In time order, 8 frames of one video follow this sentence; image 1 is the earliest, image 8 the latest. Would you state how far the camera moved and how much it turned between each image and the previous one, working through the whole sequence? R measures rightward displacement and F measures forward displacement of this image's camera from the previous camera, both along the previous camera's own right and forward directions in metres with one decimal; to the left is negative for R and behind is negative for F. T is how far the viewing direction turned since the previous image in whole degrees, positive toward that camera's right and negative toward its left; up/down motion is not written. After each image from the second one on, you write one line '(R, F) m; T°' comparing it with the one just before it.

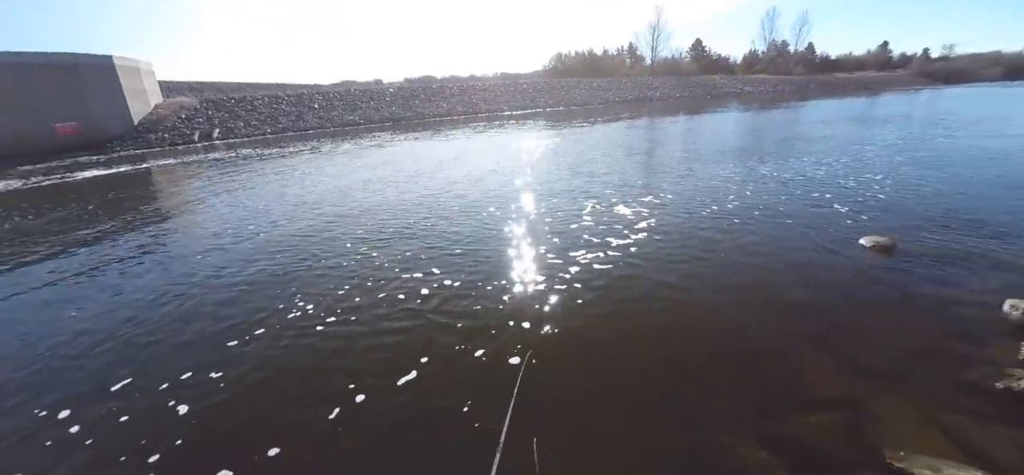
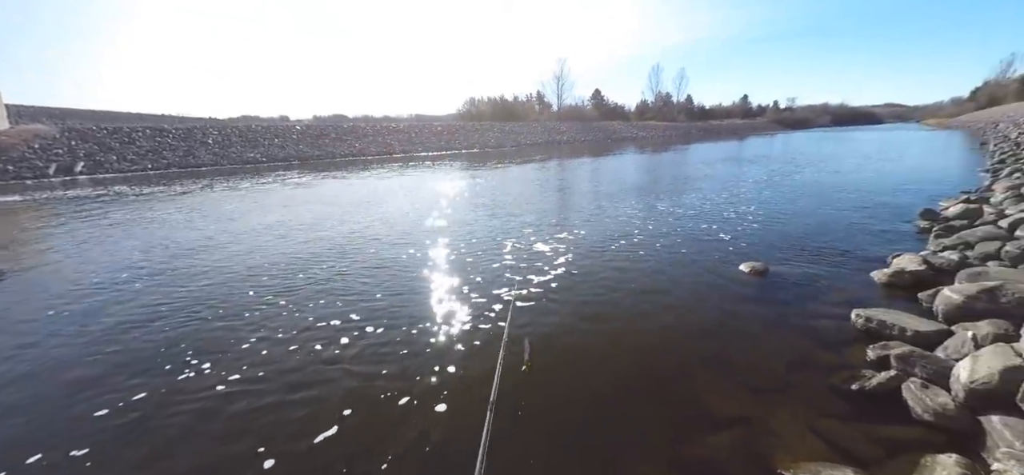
(0.0, +0.1) m; +11°
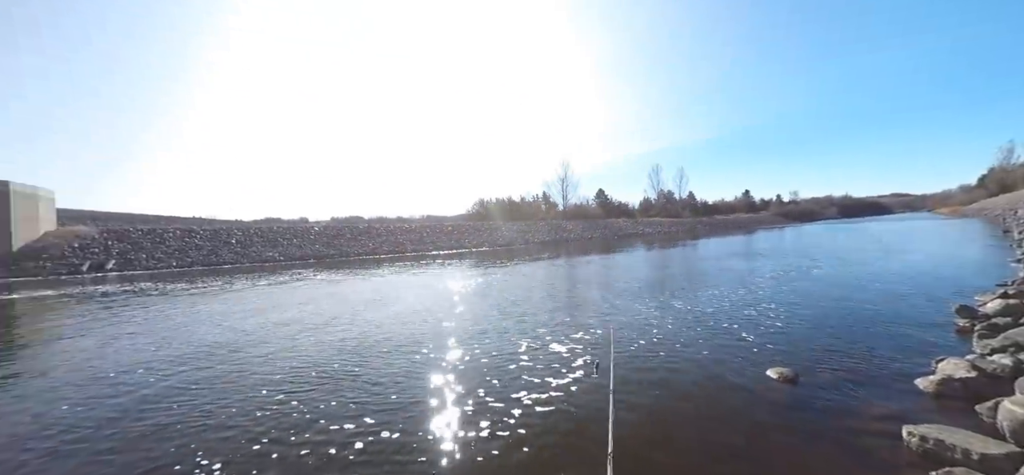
(+0.2, +0.3) m; -2°
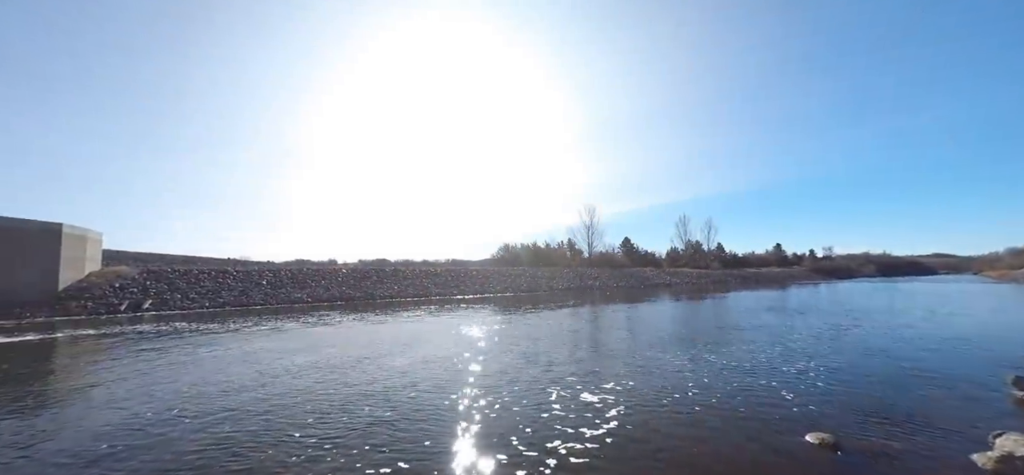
(-0.1, -0.2) m; -3°
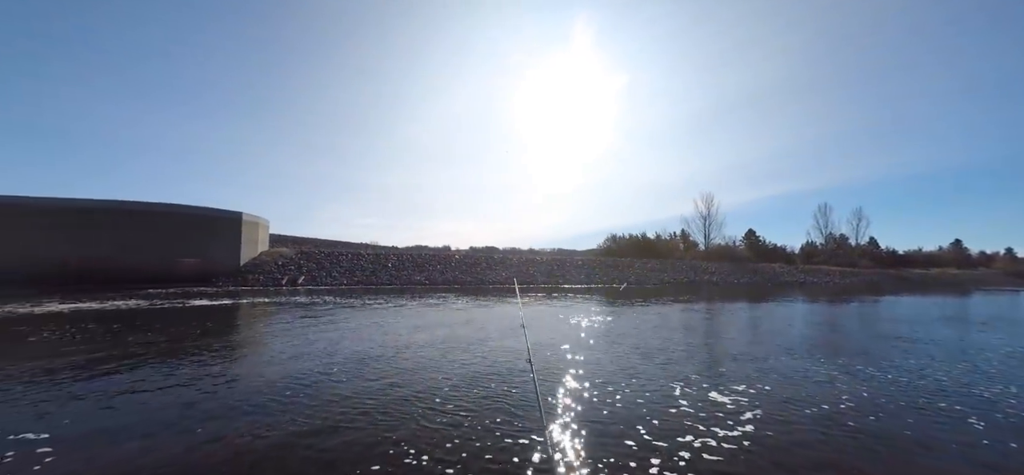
(-0.2, -0.1) m; -14°
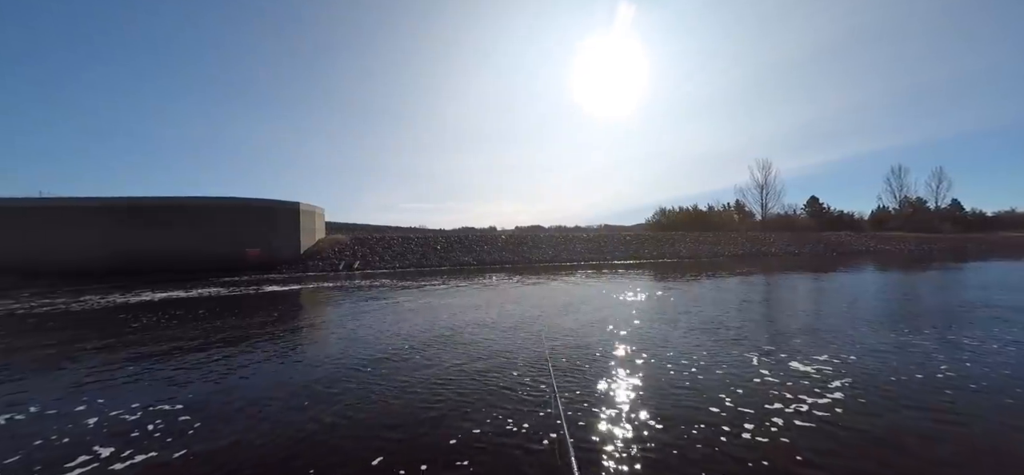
(-0.3, -0.2) m; -6°
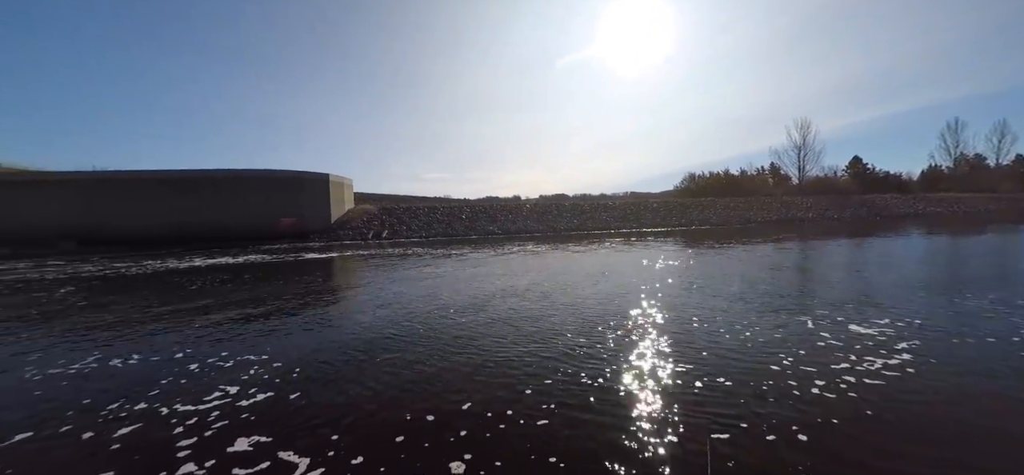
(-0.3, 0.0) m; -3°
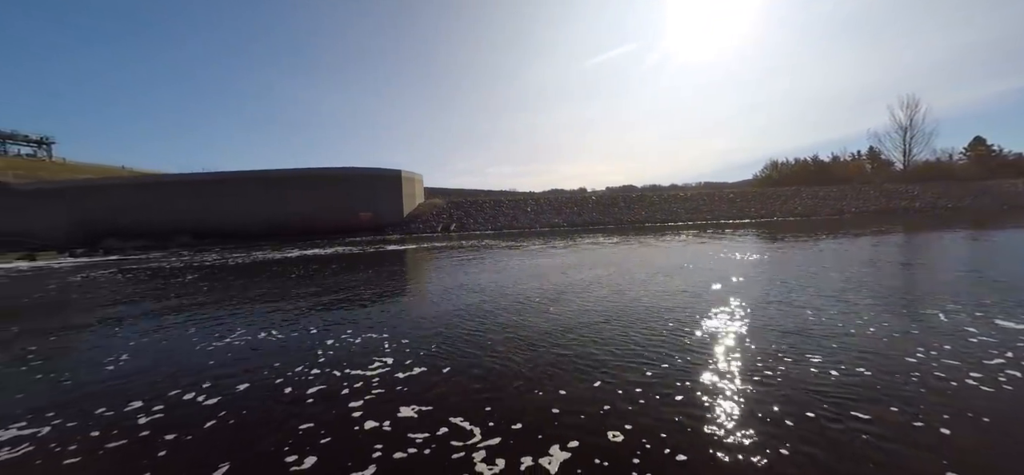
(-0.6, -0.4) m; -8°
